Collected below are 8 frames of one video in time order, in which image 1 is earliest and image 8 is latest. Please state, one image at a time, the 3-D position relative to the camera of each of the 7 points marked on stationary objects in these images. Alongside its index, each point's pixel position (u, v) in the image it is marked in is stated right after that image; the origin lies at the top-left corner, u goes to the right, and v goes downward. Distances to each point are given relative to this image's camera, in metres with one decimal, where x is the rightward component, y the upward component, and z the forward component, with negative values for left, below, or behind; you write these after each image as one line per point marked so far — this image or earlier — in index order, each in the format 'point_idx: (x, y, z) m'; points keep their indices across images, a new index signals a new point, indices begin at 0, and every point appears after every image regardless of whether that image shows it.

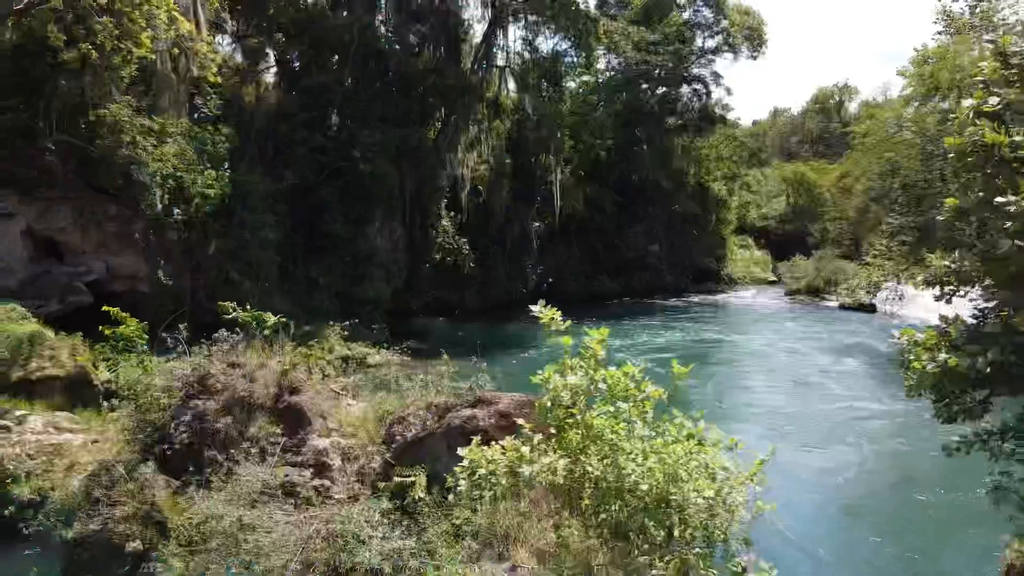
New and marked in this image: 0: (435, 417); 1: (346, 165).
0: (-0.3, -0.5, +5.5) m
1: (-2.3, +1.6, +16.8) m
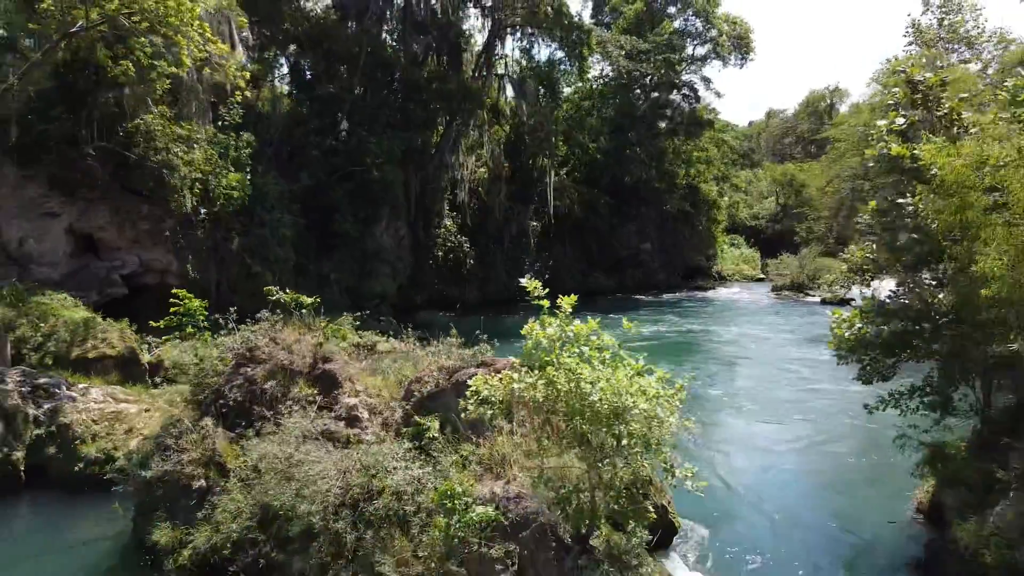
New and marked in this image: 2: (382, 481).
0: (-0.4, -0.4, +6.7) m
1: (-2.3, +1.7, +17.9) m
2: (-0.6, -0.9, +5.7) m
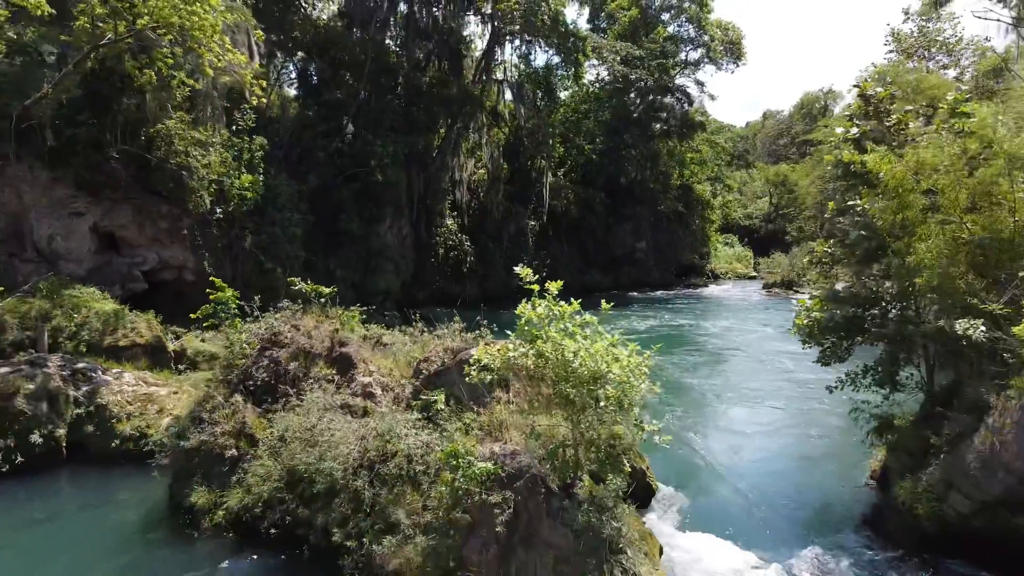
0: (-0.4, -0.4, +7.5) m
1: (-2.3, +1.8, +18.8) m
2: (-0.6, -0.8, +6.5) m
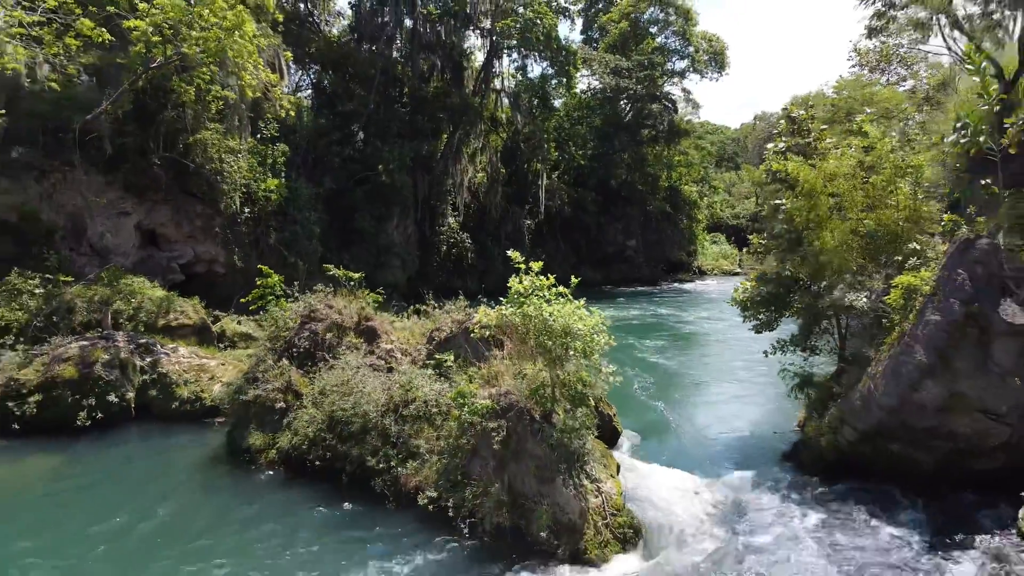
0: (-0.4, -0.3, +9.3) m
1: (-2.4, +1.9, +20.5) m
2: (-0.7, -0.7, +8.3) m
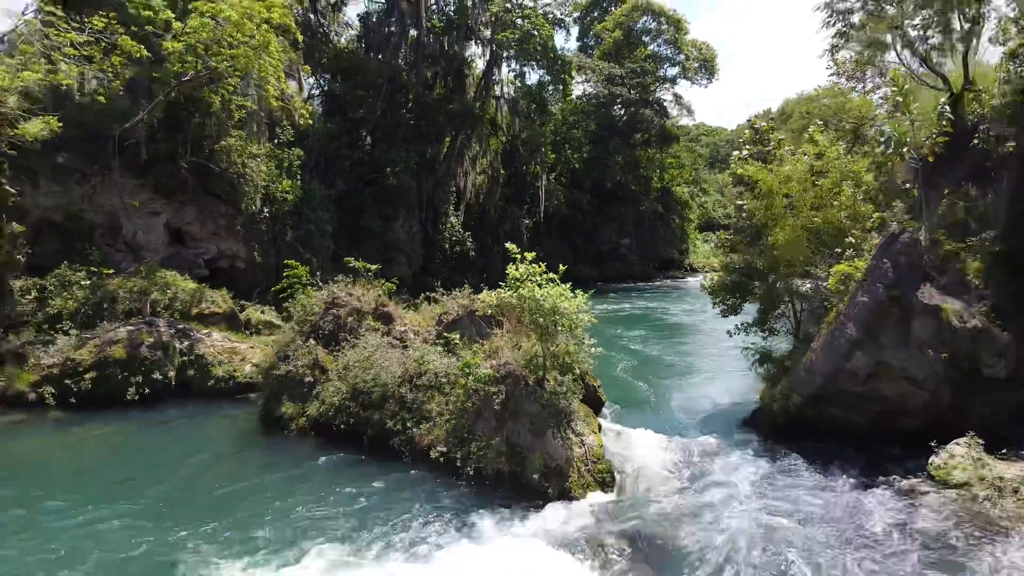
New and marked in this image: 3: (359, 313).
0: (-0.4, -0.2, +10.6) m
1: (-2.4, +2.0, +21.9) m
2: (-0.7, -0.6, +9.6) m
3: (-1.4, -0.2, +11.1) m
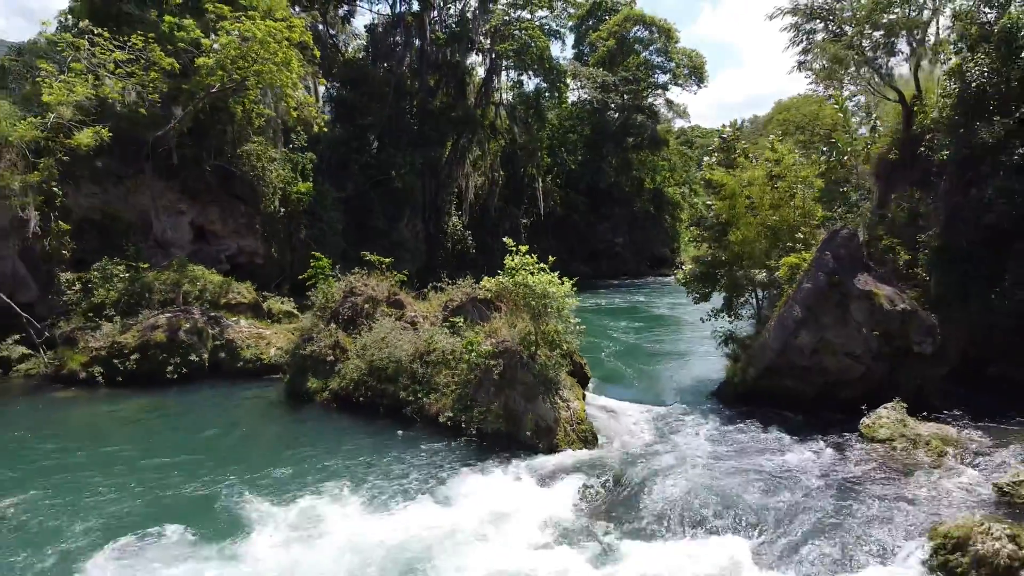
0: (-0.5, -0.1, +12.1) m
1: (-2.4, +2.1, +23.4) m
2: (-0.7, -0.5, +11.1) m
3: (-1.4, -0.1, +12.6) m
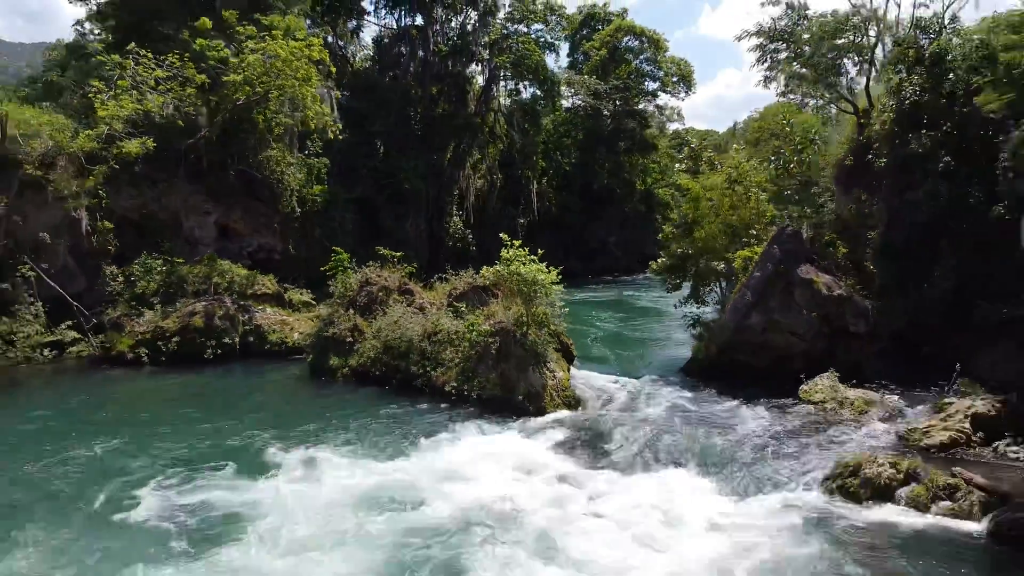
0: (-0.5, 0.0, +13.8) m
1: (-2.5, +2.2, +25.1) m
2: (-0.8, -0.4, +12.9) m
3: (-1.5, 0.0, +14.4) m
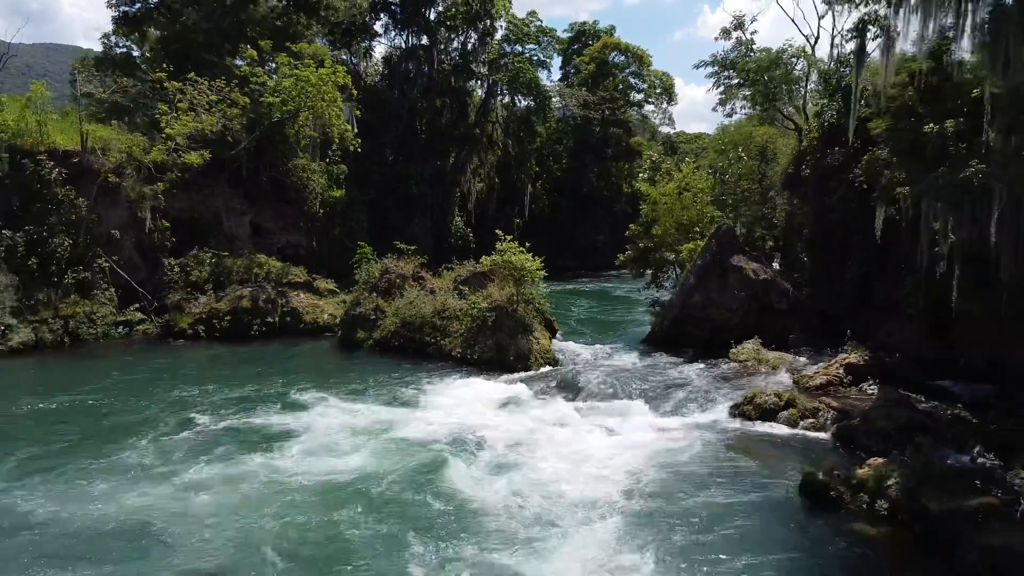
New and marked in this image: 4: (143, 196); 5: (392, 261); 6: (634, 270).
0: (-0.6, +0.2, +16.9) m
1: (-2.6, +2.3, +28.2) m
2: (-0.9, -0.2, +15.9) m
3: (-1.5, +0.1, +17.4) m
4: (-5.6, +1.4, +18.8) m
5: (-1.8, +0.4, +18.0) m
6: (+1.7, +0.2, +17.0) m
